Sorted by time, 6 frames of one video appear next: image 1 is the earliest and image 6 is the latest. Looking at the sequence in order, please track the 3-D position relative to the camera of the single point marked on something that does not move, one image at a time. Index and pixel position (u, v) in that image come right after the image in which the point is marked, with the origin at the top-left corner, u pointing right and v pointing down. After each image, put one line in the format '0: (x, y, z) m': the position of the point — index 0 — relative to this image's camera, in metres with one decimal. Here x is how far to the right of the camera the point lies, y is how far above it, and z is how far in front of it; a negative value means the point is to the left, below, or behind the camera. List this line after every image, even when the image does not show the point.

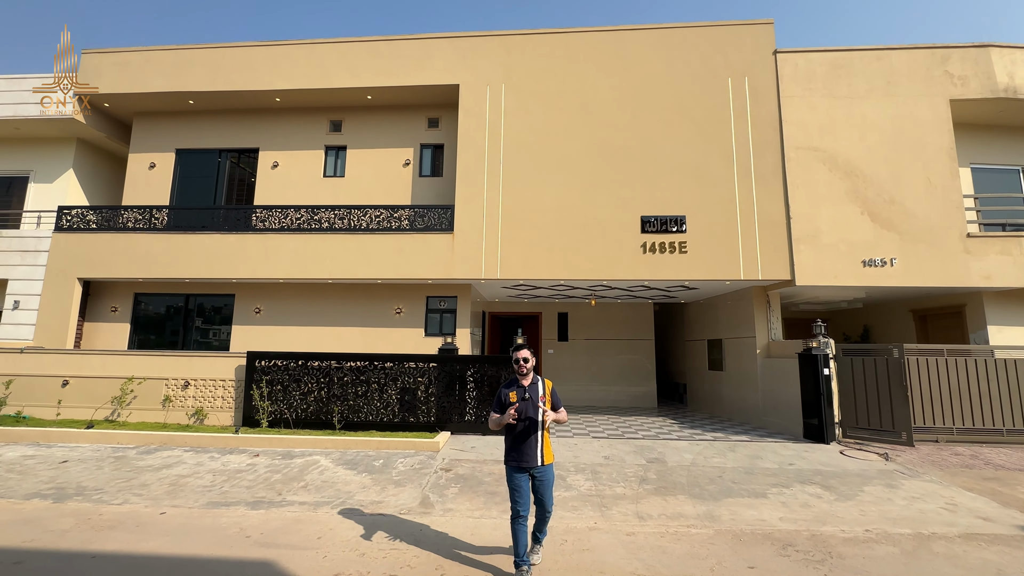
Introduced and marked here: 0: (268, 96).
0: (-5.6, +4.4, +10.0) m
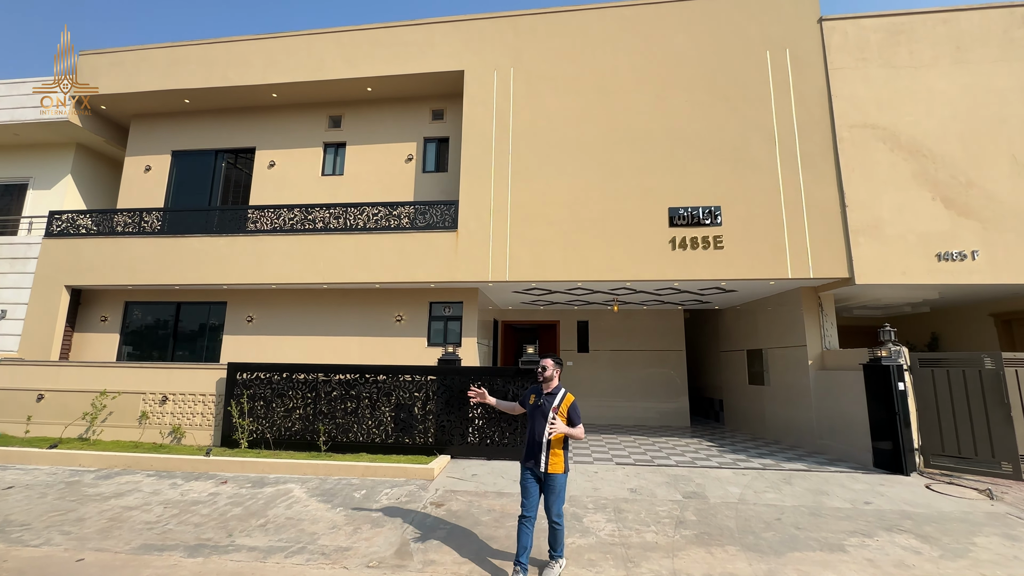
0: (-5.3, +4.2, +9.4) m
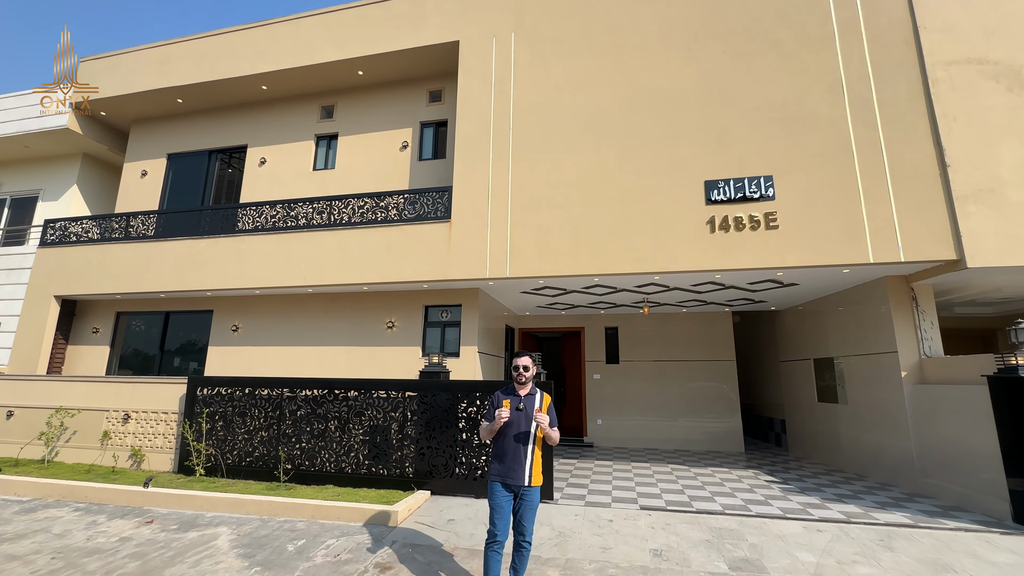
0: (-5.2, +4.1, +8.8) m
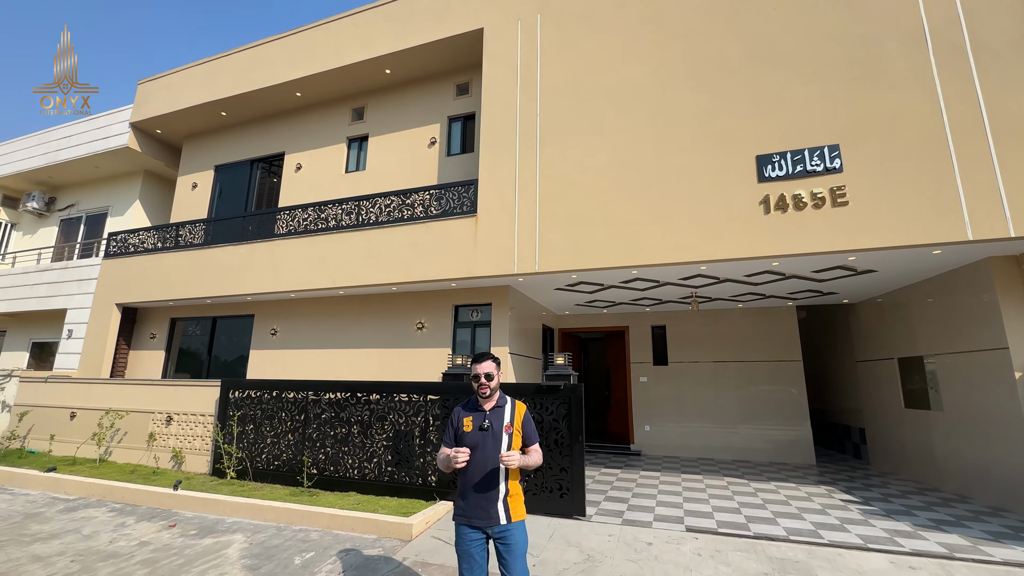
0: (-4.6, +4.0, +8.9) m
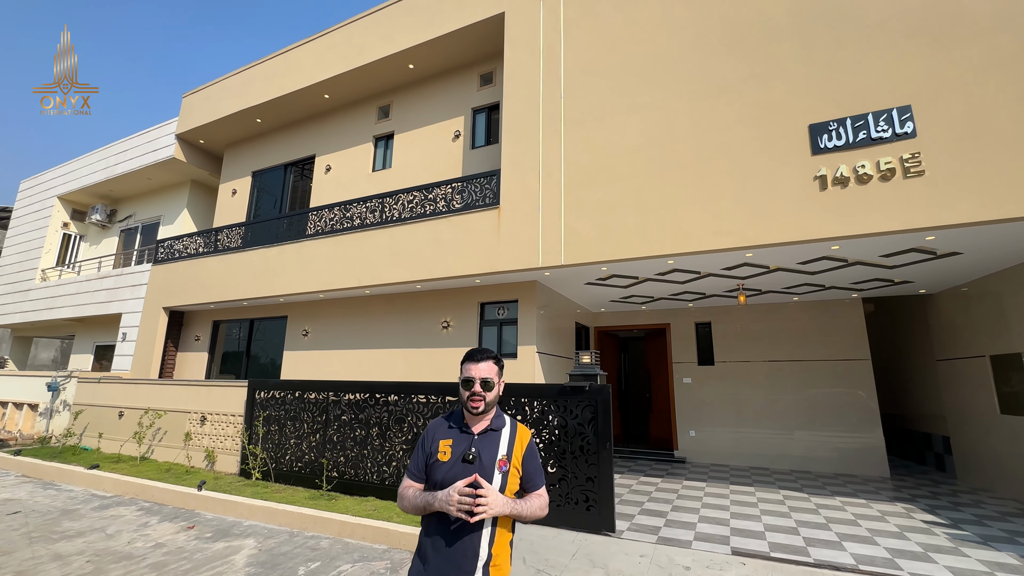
0: (-4.1, +4.0, +9.0) m
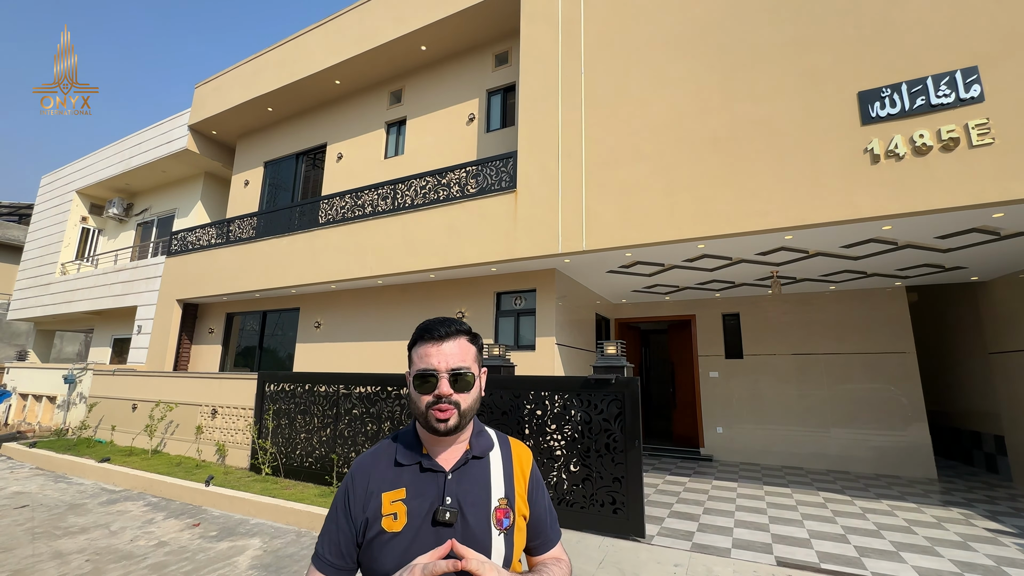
0: (-3.7, +4.2, +8.8) m
